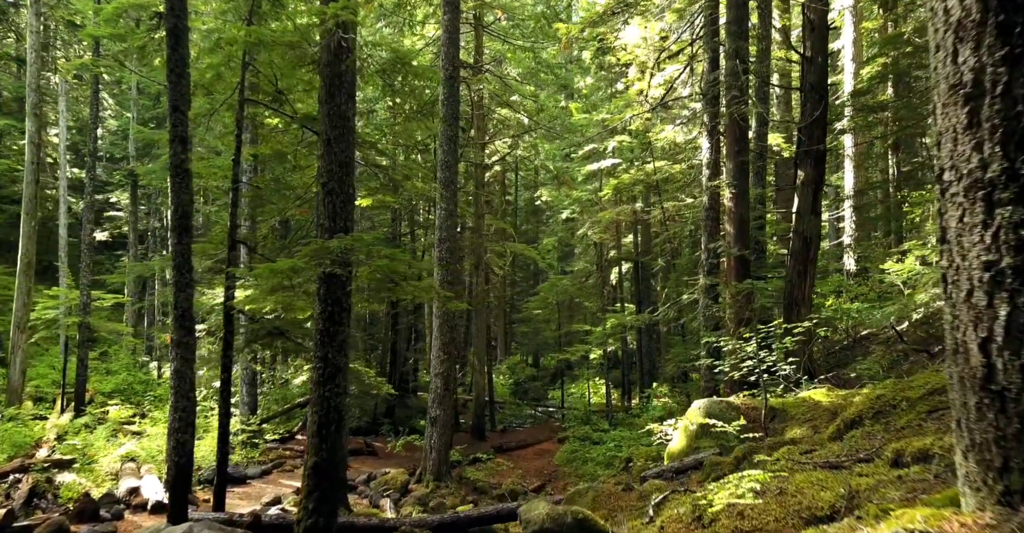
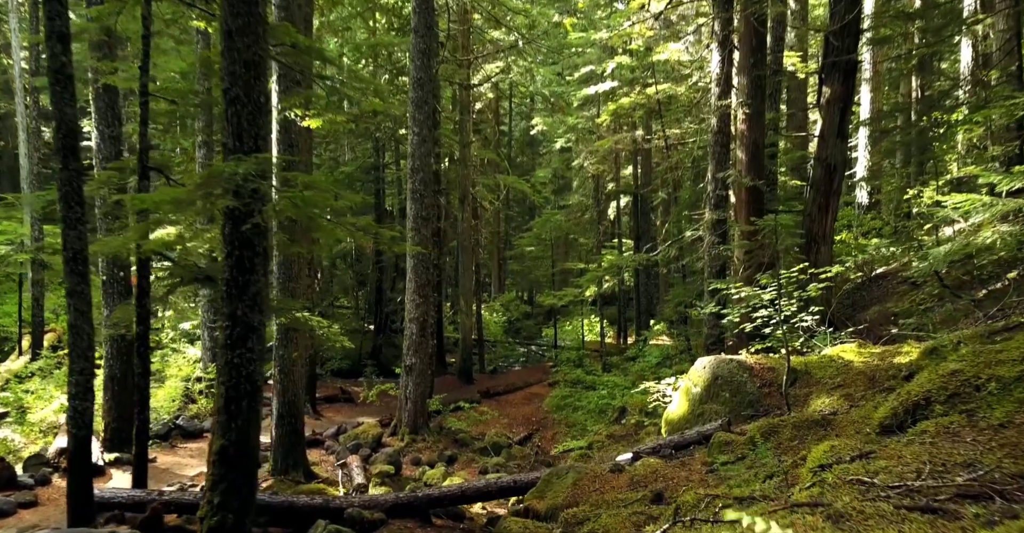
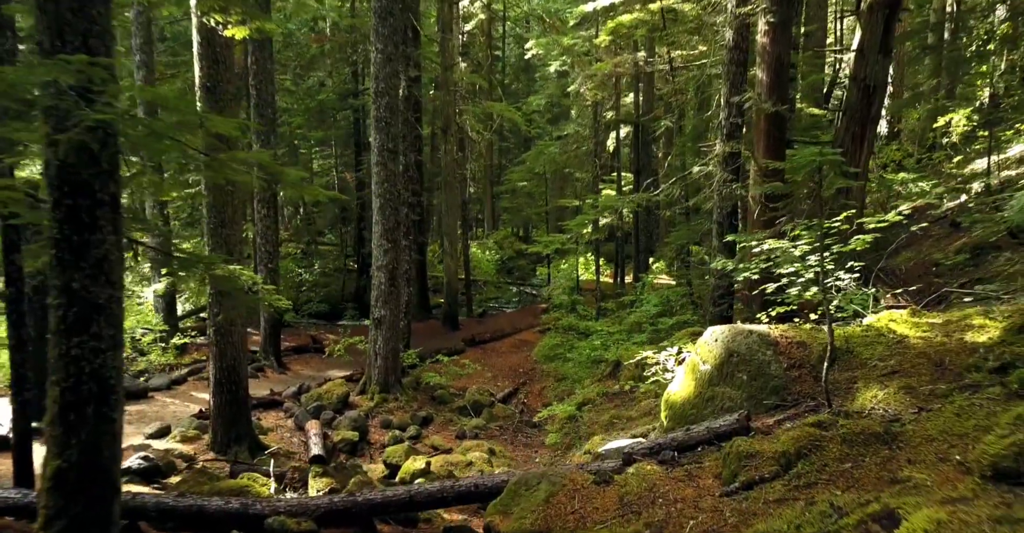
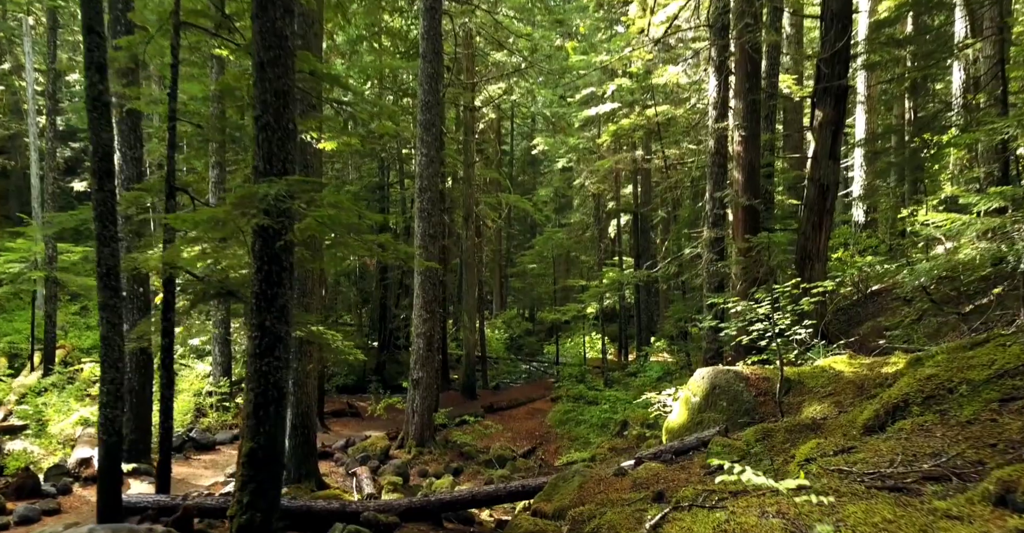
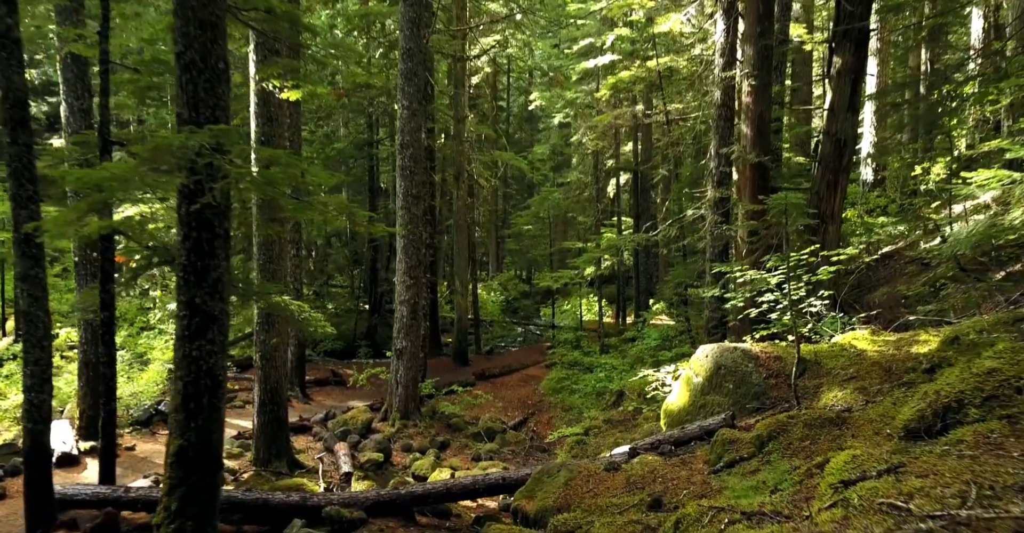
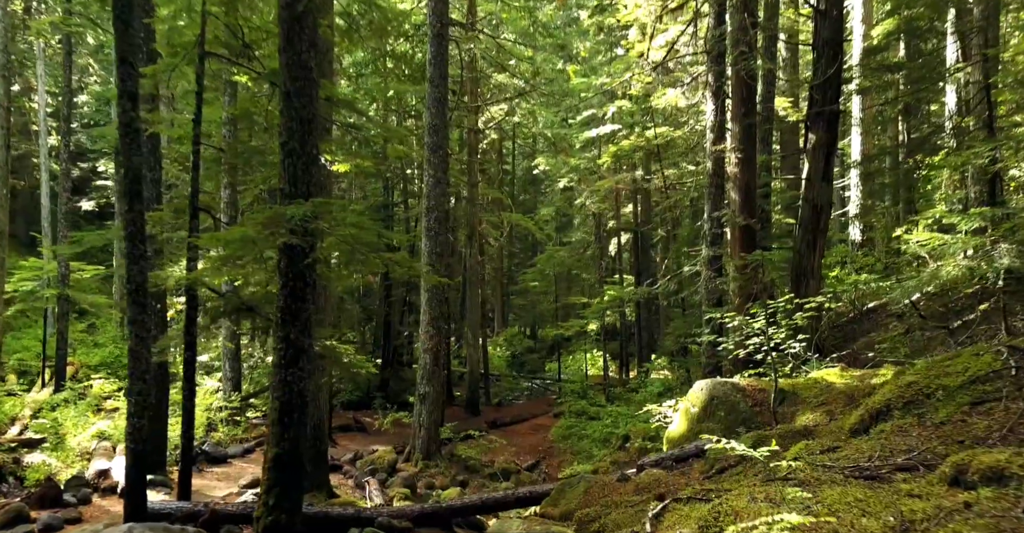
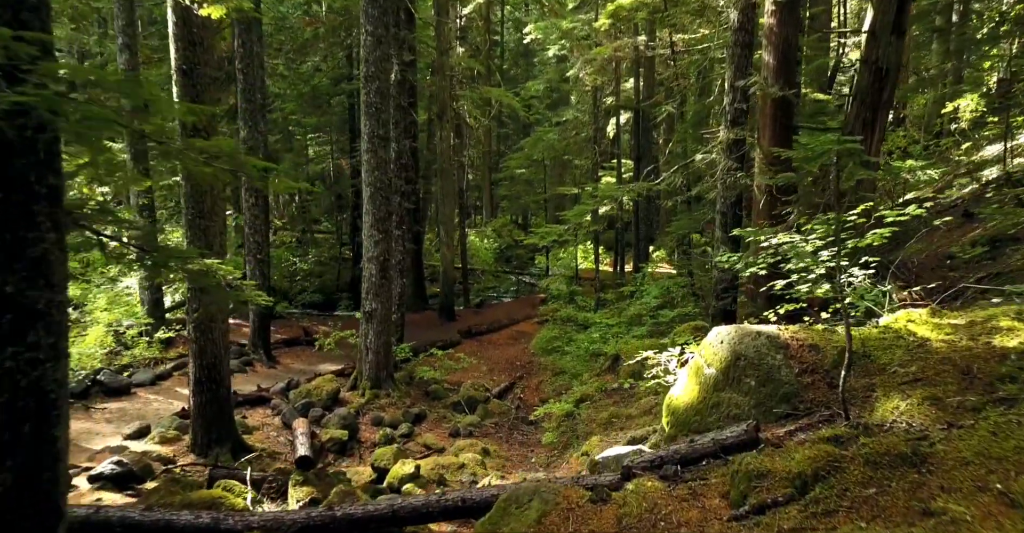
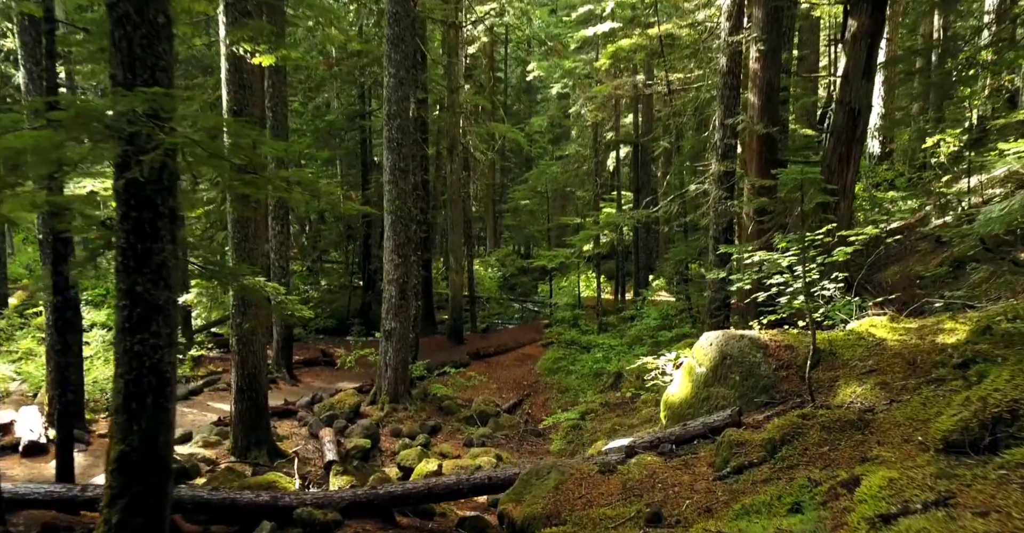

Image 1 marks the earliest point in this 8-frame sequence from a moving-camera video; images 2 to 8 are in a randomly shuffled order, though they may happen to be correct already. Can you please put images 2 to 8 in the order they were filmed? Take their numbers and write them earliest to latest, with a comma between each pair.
6, 4, 2, 5, 8, 3, 7
